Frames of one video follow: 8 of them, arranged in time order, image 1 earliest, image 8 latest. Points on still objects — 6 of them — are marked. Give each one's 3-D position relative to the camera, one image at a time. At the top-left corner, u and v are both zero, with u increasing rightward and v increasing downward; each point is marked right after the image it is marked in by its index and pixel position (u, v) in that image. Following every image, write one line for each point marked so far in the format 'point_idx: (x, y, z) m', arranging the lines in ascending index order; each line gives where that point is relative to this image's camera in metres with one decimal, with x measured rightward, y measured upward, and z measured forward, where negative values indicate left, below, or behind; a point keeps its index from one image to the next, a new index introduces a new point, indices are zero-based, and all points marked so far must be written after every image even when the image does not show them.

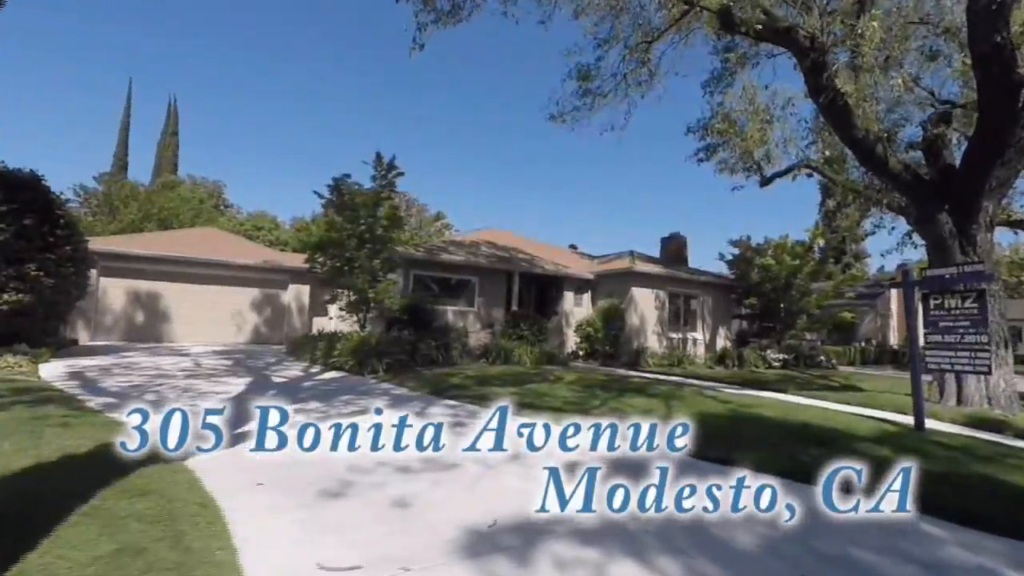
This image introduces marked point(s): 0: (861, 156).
0: (+7.3, +2.9, +10.1) m
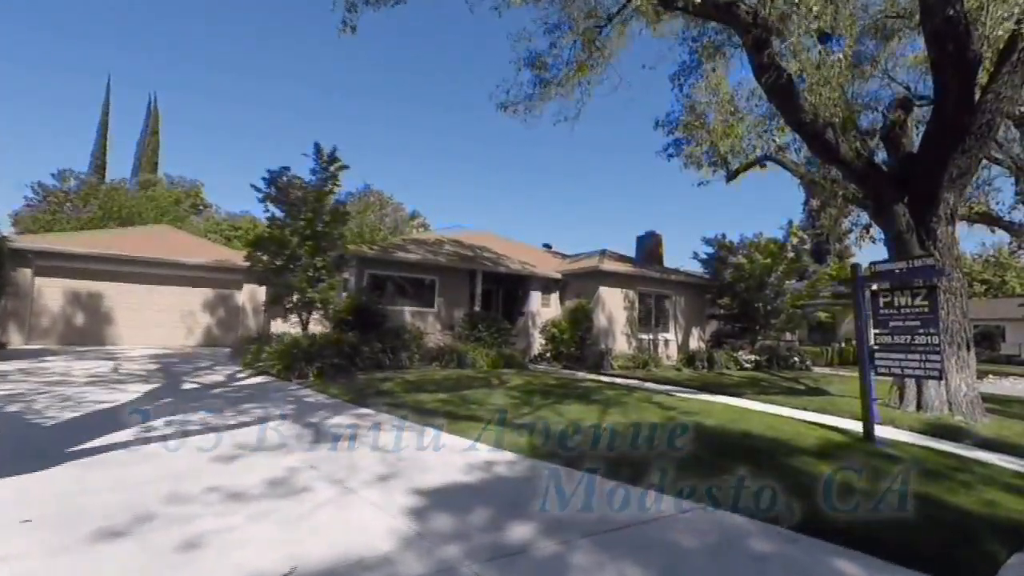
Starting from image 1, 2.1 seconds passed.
0: (+5.8, +2.9, +9.4) m
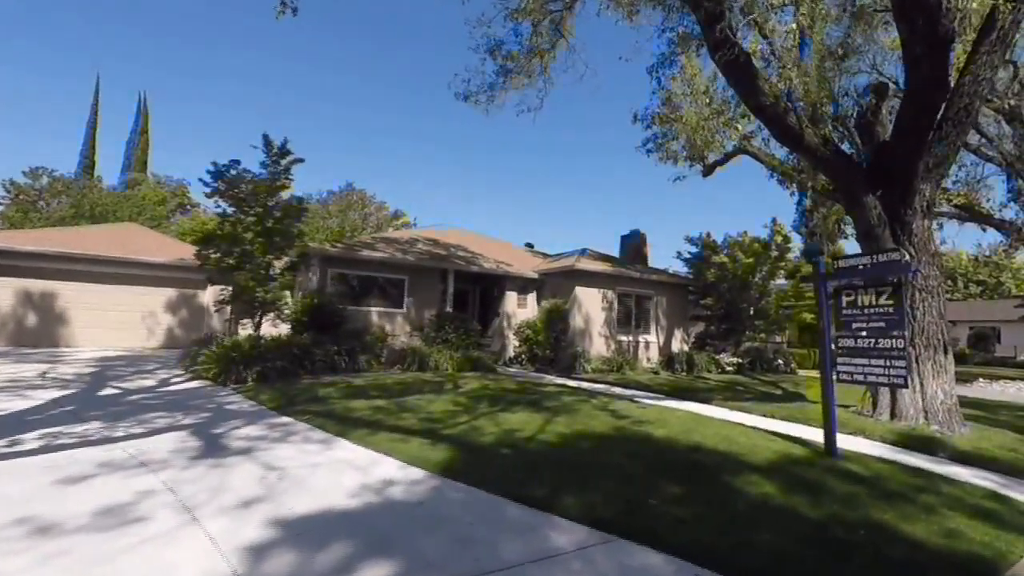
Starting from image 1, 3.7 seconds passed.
0: (+4.7, +2.9, +8.7) m
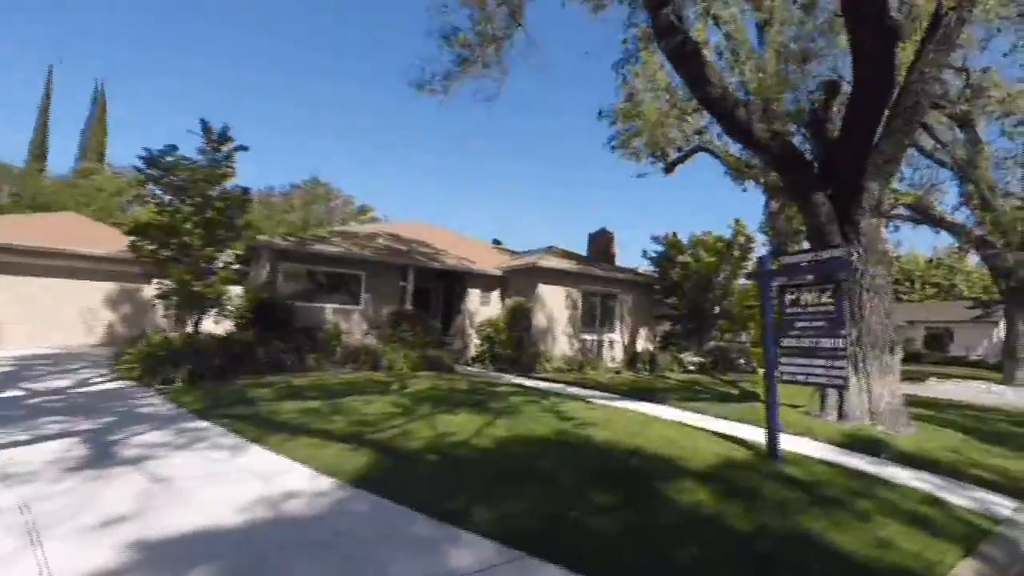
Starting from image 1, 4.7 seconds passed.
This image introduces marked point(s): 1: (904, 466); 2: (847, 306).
0: (+3.7, +3.0, +8.5) m
1: (+5.7, -2.6, +7.0) m
2: (+5.9, -0.3, +8.4) m
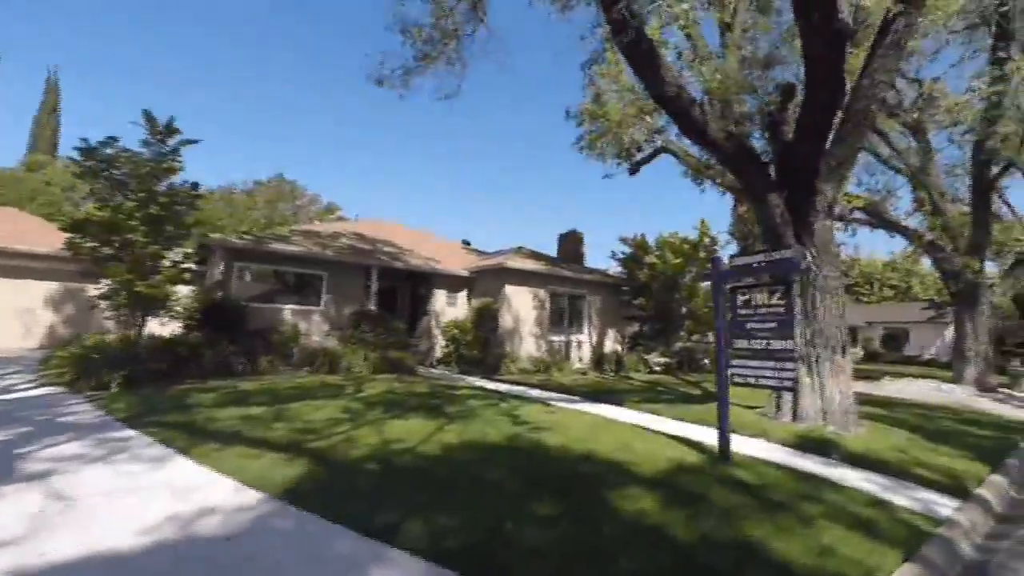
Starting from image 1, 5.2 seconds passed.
0: (+2.9, +3.0, +8.4) m
1: (+5.0, -2.6, +7.0) m
2: (+5.1, -0.3, +8.5) m
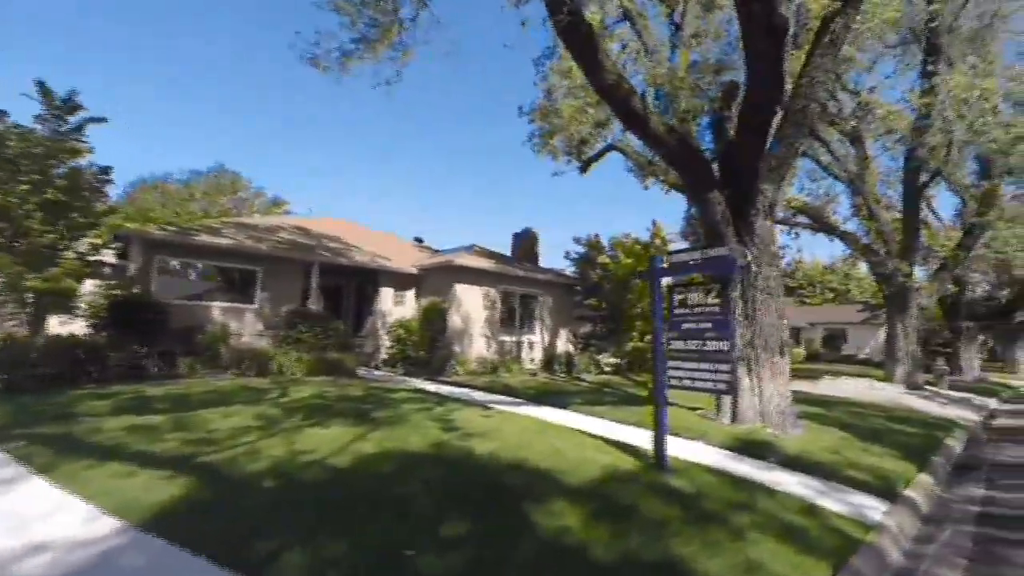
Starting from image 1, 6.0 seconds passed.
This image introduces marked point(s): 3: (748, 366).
0: (+1.9, +3.0, +8.1) m
1: (+4.0, -2.6, +6.9) m
2: (+4.0, -0.3, +8.3) m
3: (+4.2, -1.4, +8.4) m
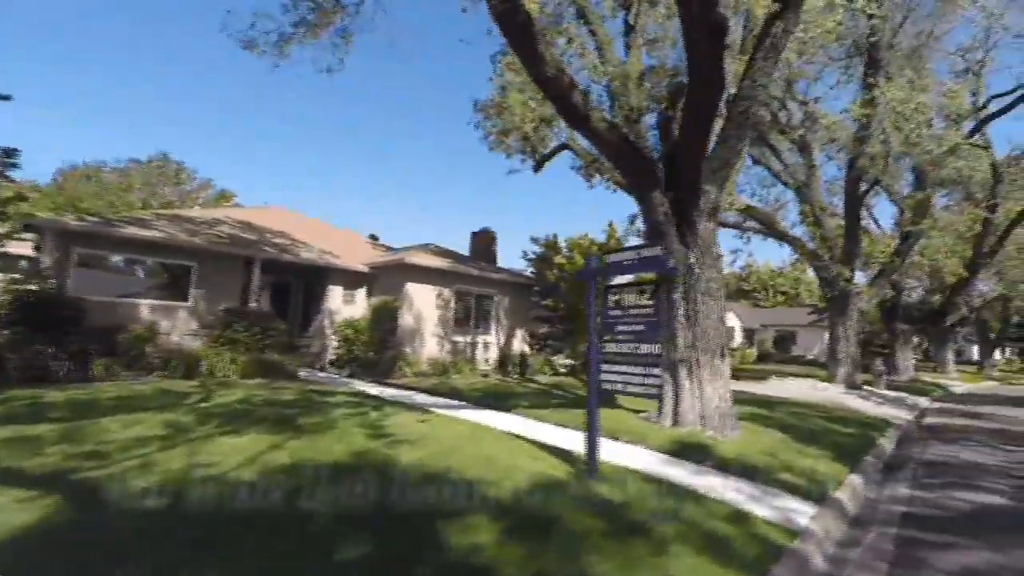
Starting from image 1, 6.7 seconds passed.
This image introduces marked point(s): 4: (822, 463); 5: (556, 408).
0: (+0.9, +3.0, +7.9) m
1: (+3.0, -2.7, +6.8) m
2: (+2.9, -0.3, +8.2) m
3: (+3.1, -1.4, +8.3) m
4: (+5.1, -2.9, +7.9) m
5: (+1.0, -2.7, +10.6) m
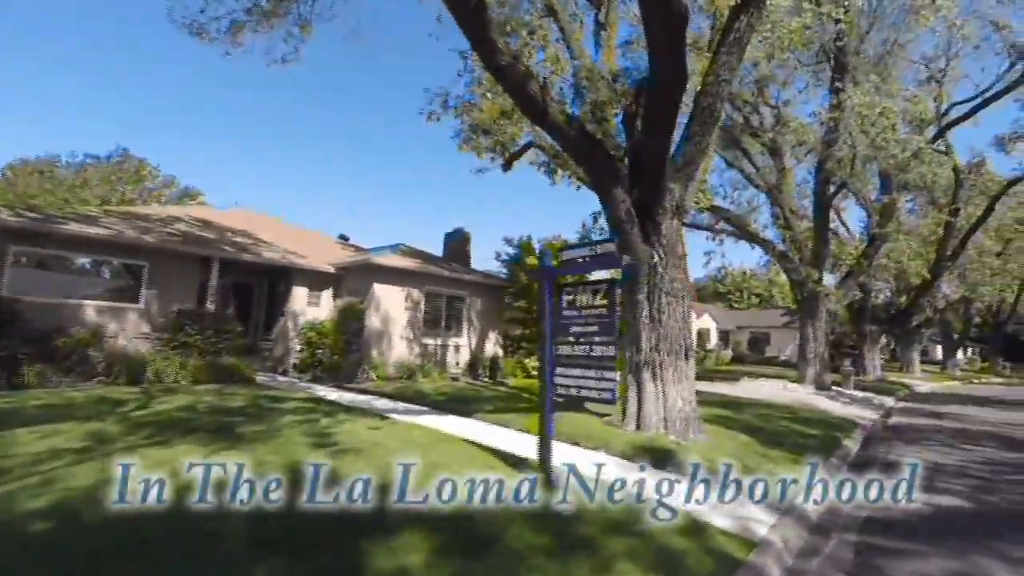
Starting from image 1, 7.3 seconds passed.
0: (+0.2, +3.0, +7.6) m
1: (+2.4, -2.7, +6.5) m
2: (+2.2, -0.3, +8.0) m
3: (+2.4, -1.4, +8.1) m
4: (+4.5, -2.9, +7.7) m
5: (+0.2, -2.7, +10.3) m
